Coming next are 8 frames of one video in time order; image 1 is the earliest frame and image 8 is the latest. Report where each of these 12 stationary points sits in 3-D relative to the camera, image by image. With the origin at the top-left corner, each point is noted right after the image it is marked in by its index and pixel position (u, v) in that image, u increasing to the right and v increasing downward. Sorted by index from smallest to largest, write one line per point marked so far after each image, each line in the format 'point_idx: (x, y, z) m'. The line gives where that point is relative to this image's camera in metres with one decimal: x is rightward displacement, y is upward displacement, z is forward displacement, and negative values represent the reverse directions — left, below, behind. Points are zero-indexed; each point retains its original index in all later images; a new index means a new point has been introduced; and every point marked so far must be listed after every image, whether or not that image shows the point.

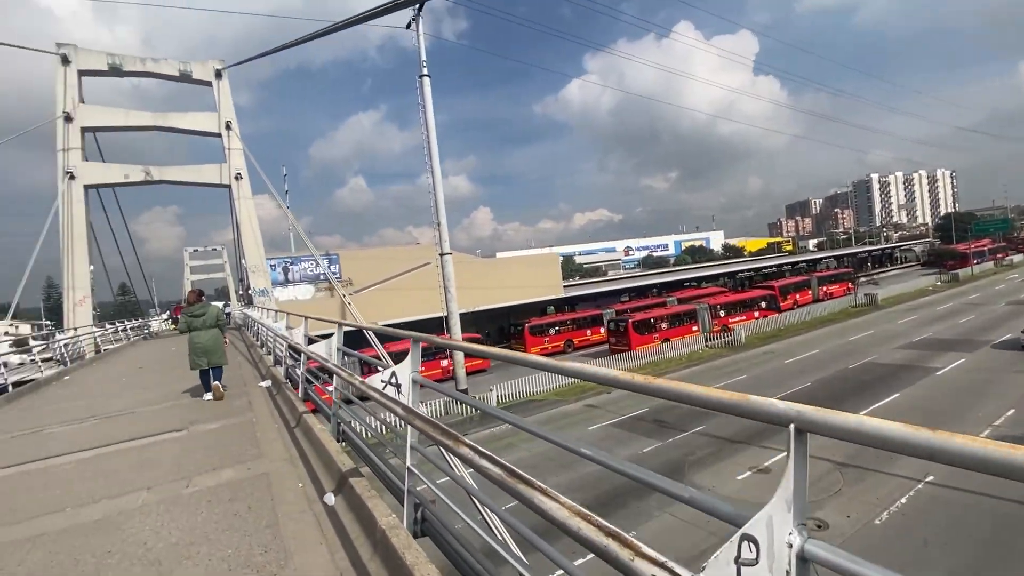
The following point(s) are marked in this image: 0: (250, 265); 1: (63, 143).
0: (-7.2, +0.6, +13.3) m
1: (-10.5, +3.4, +11.3) m
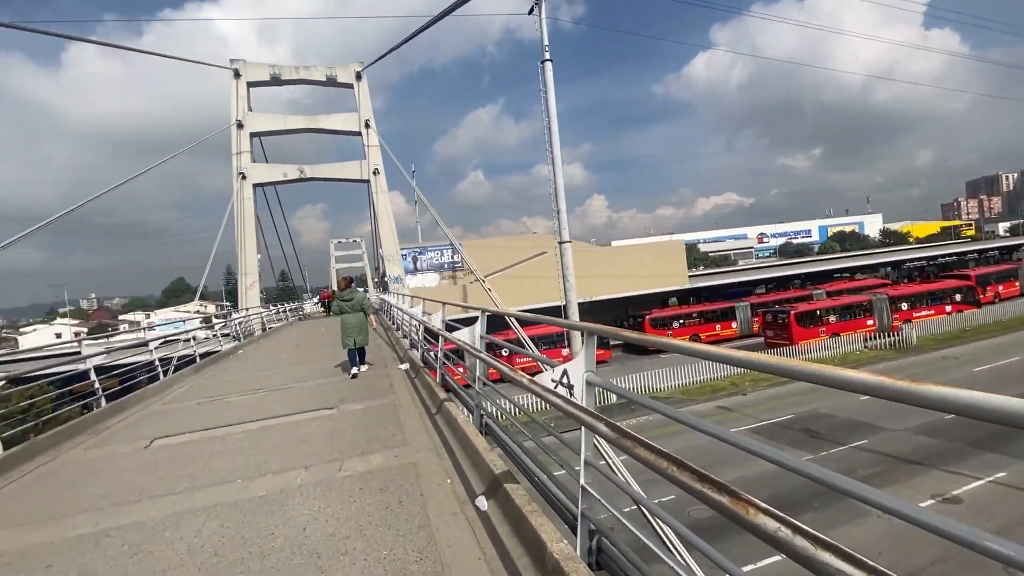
0: (-3.7, +1.0, +14.3) m
1: (-7.4, +3.8, +13.0) m
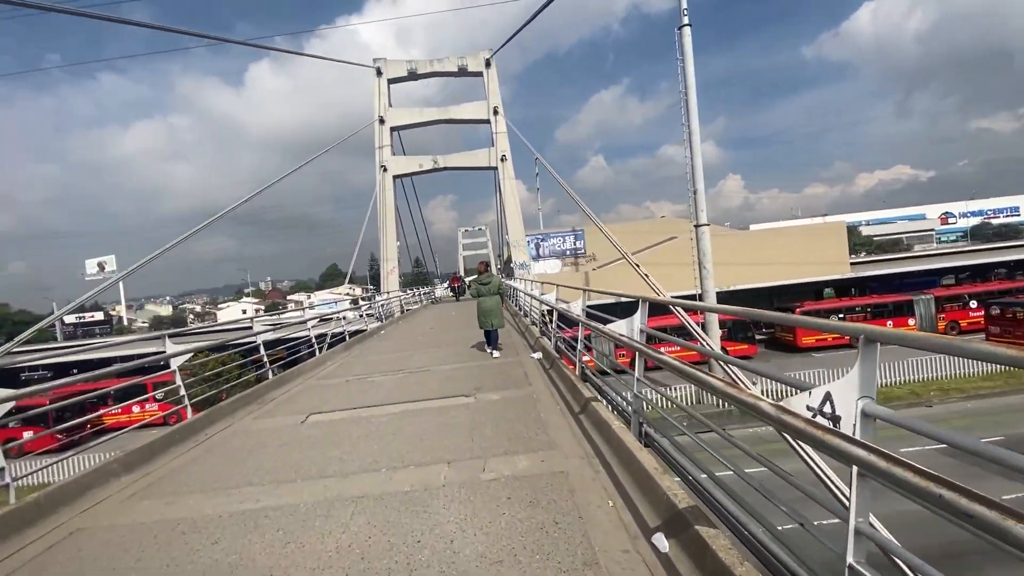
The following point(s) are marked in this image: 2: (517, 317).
0: (0.0, +1.4, +14.3) m
1: (-3.8, +4.2, +13.9) m
2: (+0.1, -0.5, +8.7) m
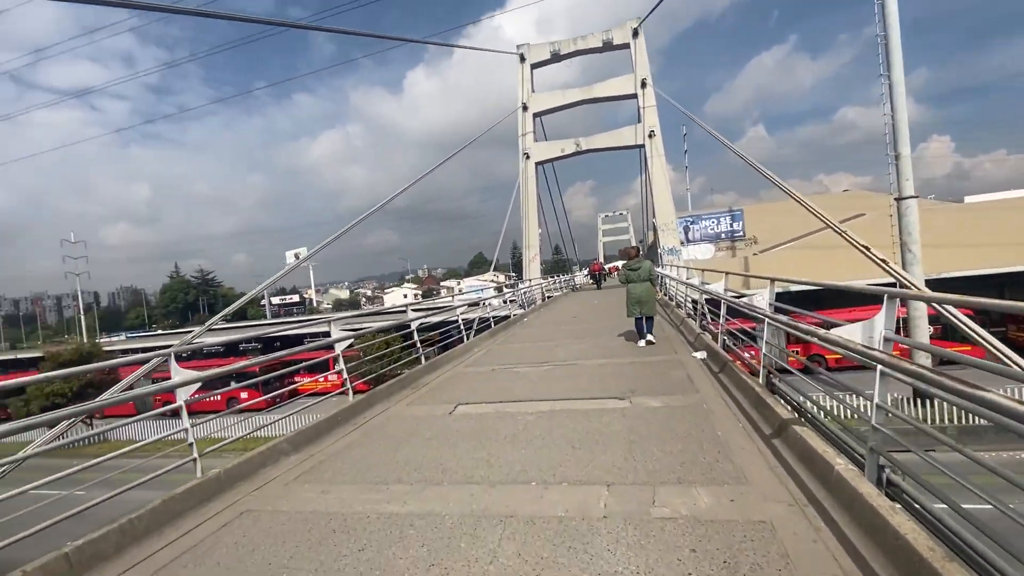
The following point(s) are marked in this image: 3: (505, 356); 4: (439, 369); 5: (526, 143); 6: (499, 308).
0: (+4.1, +1.8, +13.3) m
1: (+0.3, +4.6, +13.9) m
2: (+2.6, -0.3, +7.9) m
3: (-0.1, -0.8, +5.4) m
4: (-0.8, -0.9, +5.1) m
5: (+0.4, +4.2, +13.9) m
6: (-0.3, -0.4, +9.7) m
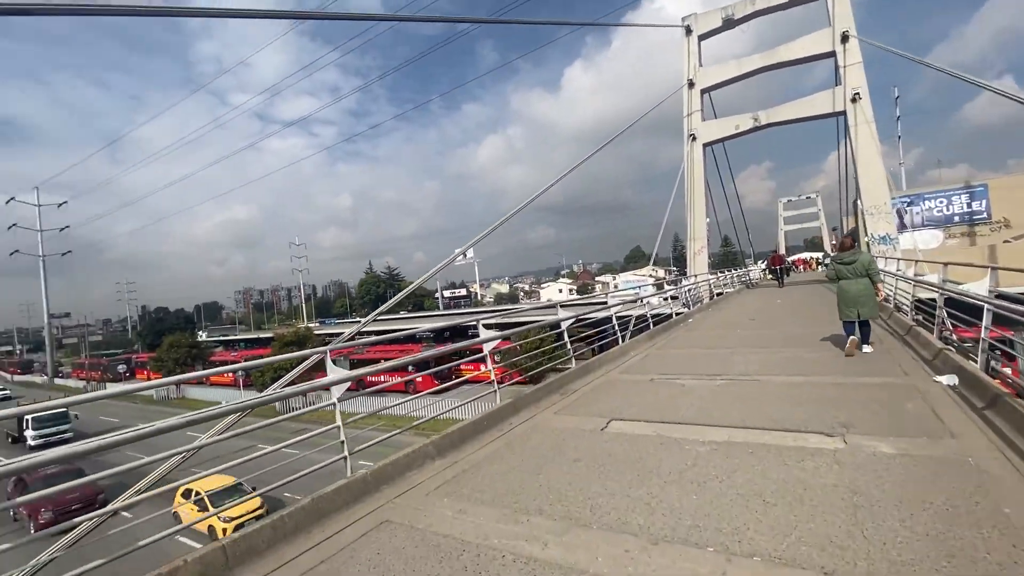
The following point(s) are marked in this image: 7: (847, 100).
0: (+8.0, +1.9, +10.9) m
1: (+4.6, +4.7, +12.6) m
2: (+4.8, -0.3, +6.3) m
3: (+1.6, -0.8, +4.8) m
4: (+0.8, -0.8, +4.7) m
5: (+4.7, +4.3, +12.7) m
6: (+2.7, -0.3, +8.9) m
7: (+7.5, +4.2, +10.9) m
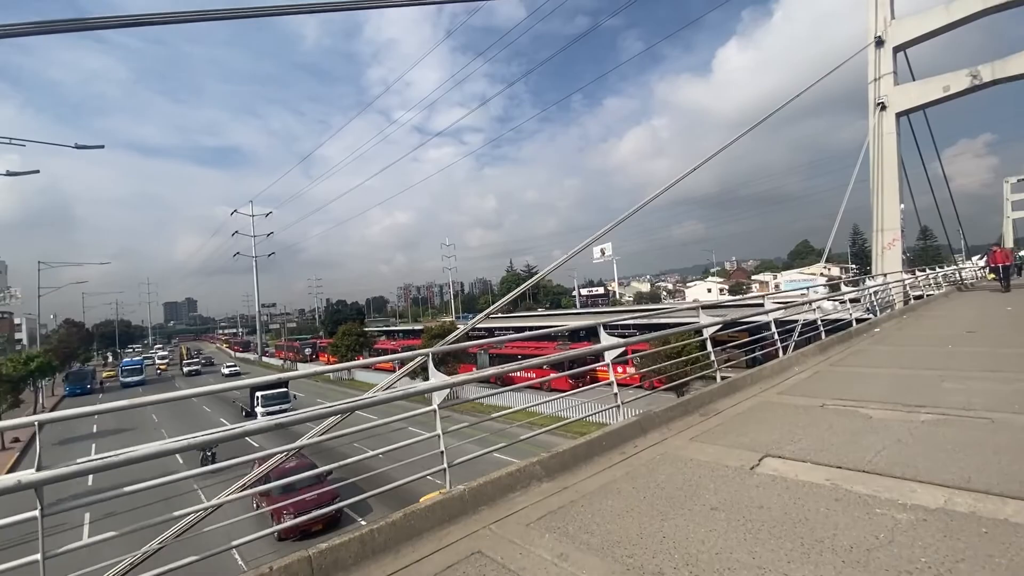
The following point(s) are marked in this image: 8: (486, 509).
0: (+10.6, +1.8, +7.9) m
1: (+7.9, +4.6, +10.5) m
2: (+6.2, -0.4, +4.3) m
3: (+2.7, -0.8, +3.8) m
4: (+1.9, -0.8, +3.9) m
5: (+8.0, +4.3, +10.5) m
6: (+5.0, -0.4, +7.4) m
7: (+10.1, +4.1, +8.0) m
8: (-0.1, -1.0, +2.2) m
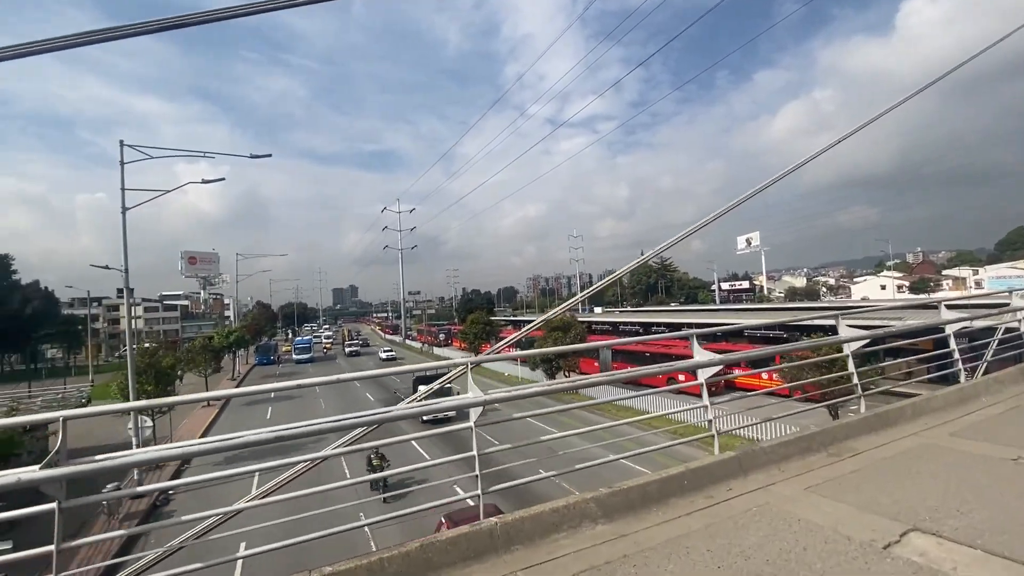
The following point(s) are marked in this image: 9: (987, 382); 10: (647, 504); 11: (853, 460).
0: (+11.9, +1.6, +4.5) m
1: (+10.0, +4.6, +7.6) m
2: (+6.8, -0.5, +2.3) m
3: (+3.2, -0.8, +2.7) m
4: (+2.4, -0.9, +3.0) m
5: (+10.1, +4.2, +7.6) m
6: (+6.3, -0.4, +5.6) m
7: (+11.5, +4.0, +4.6) m
8: (0.0, -1.0, +1.9) m
9: (+3.6, -0.7, +3.7) m
10: (+0.6, -1.0, +2.2) m
11: (+1.8, -0.9, +2.6) m
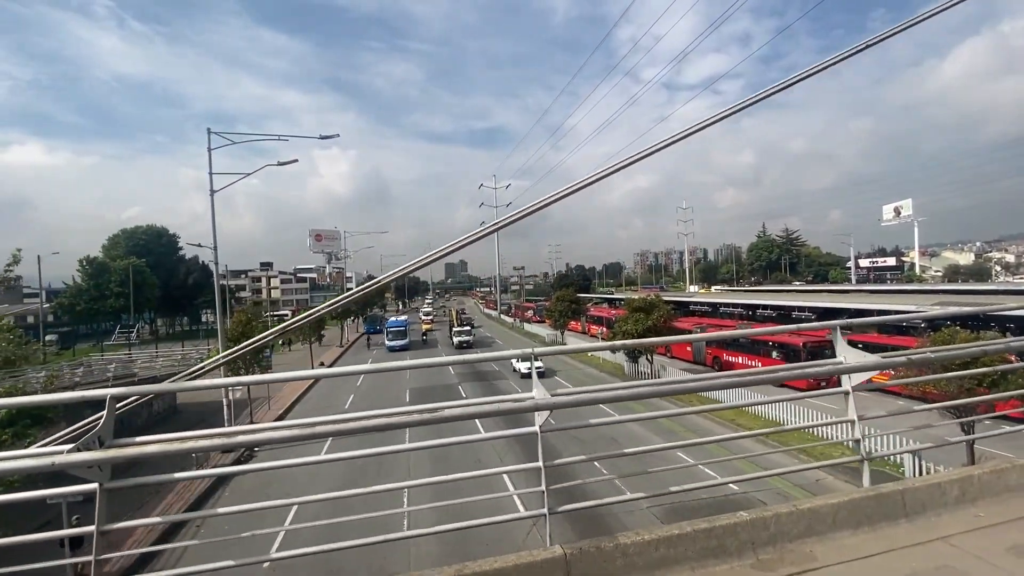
0: (+11.2, +1.6, +1.0) m
1: (+10.0, +4.7, +4.3) m
2: (+5.6, -0.6, +0.1) m
3: (+2.2, -0.8, +1.4) m
4: (+1.6, -0.9, +1.8) m
5: (+10.1, +4.3, +4.3) m
6: (+5.9, -0.3, +3.4) m
7: (+10.8, +3.9, +1.1) m
8: (-1.0, -1.0, +1.2) m
9: (+2.9, -0.7, +2.2) m
10: (-0.4, -1.0, +1.4) m
11: (+0.9, -0.9, +1.6) m
